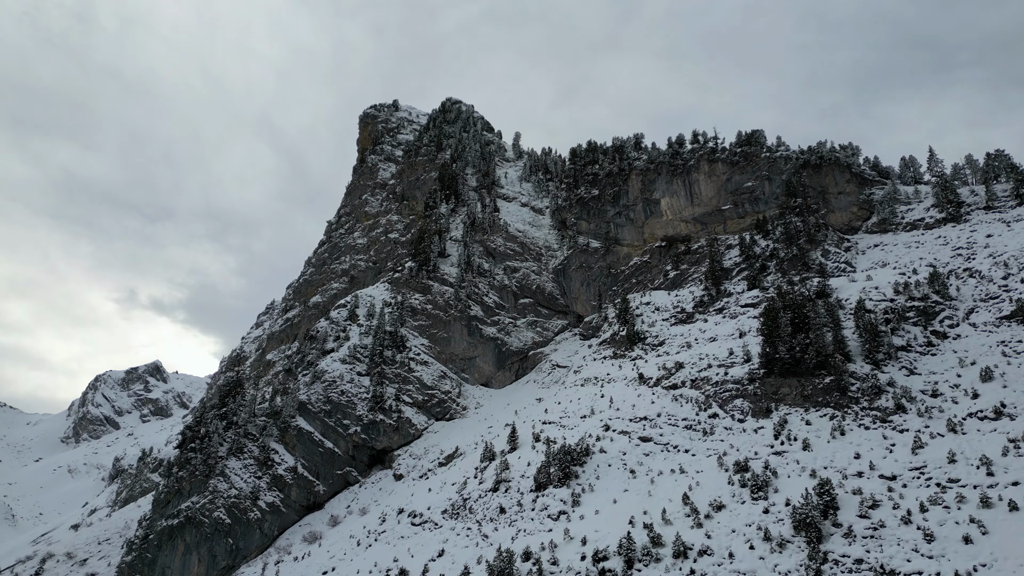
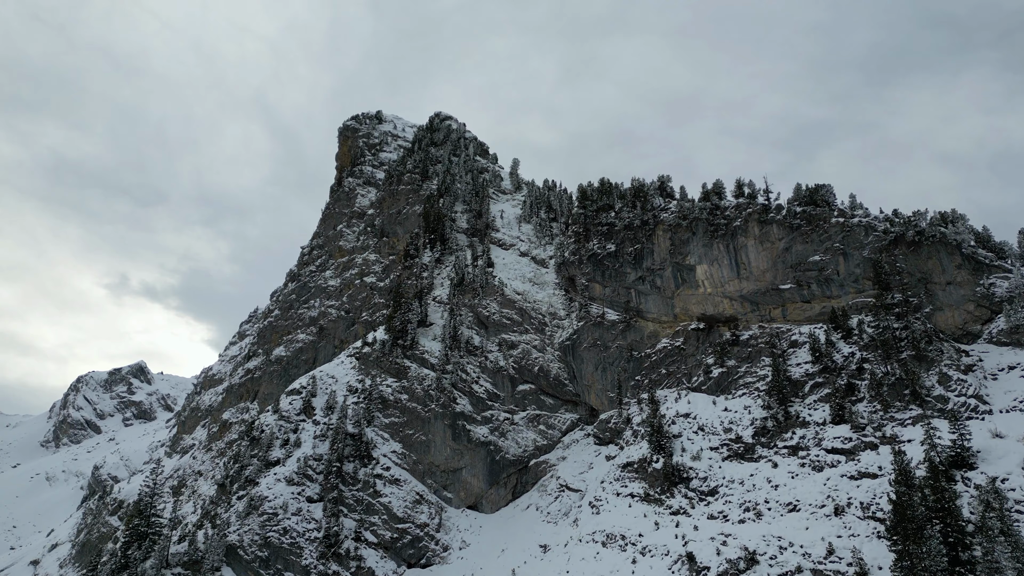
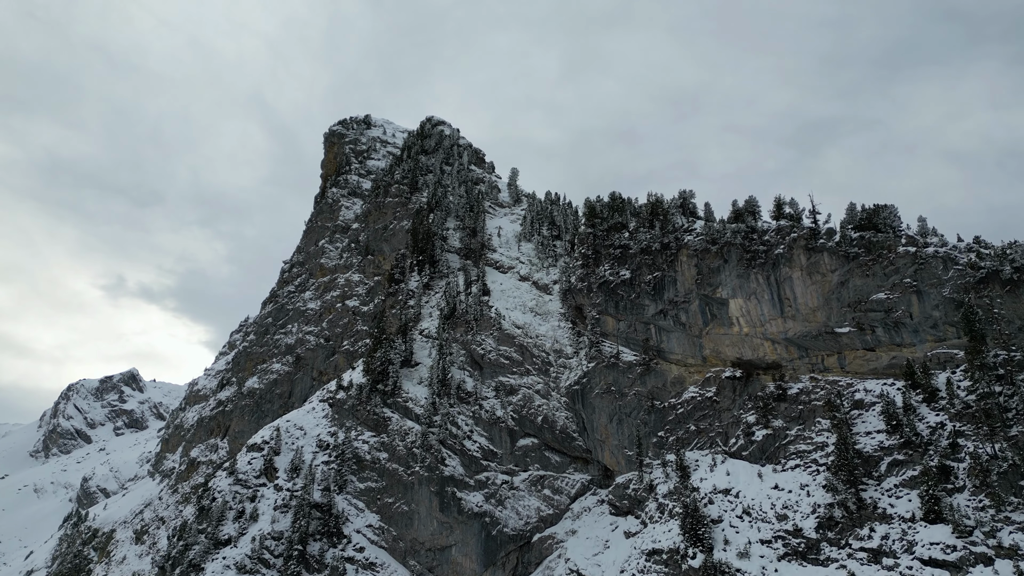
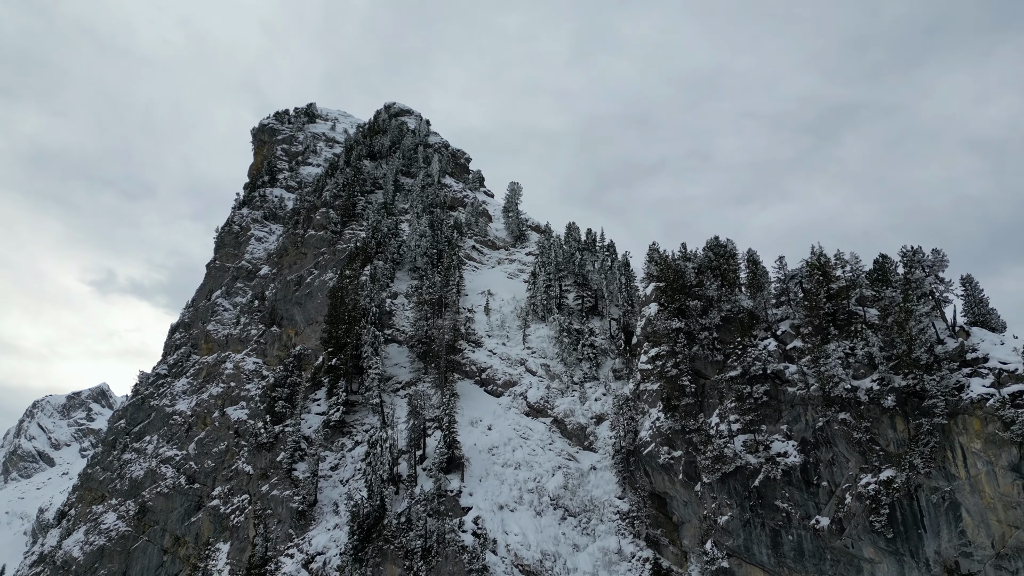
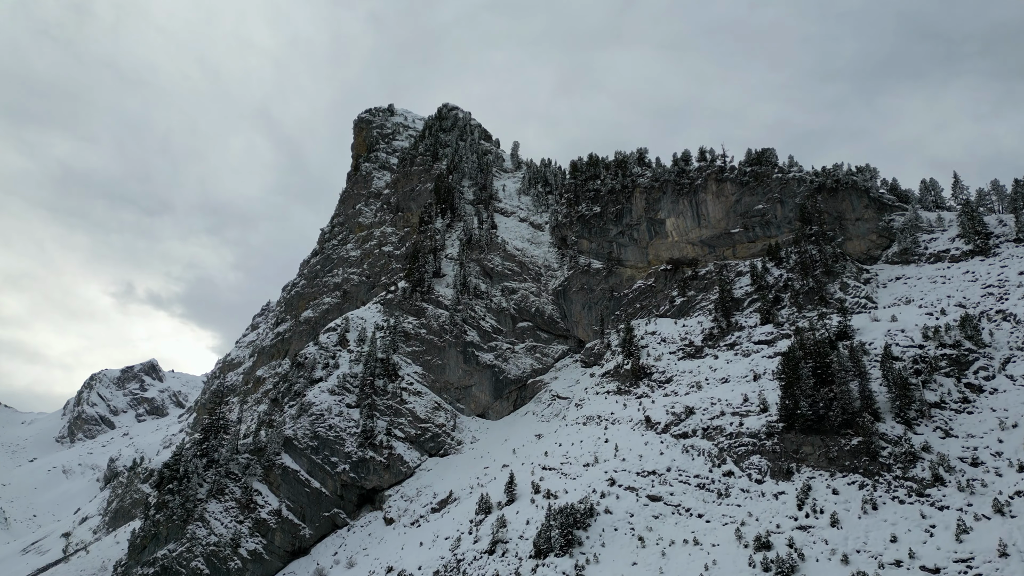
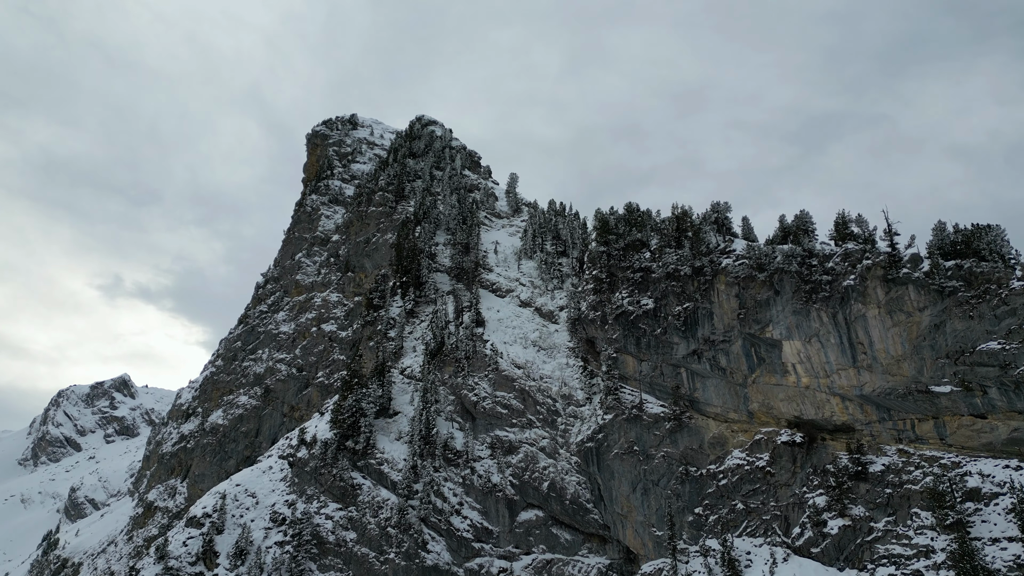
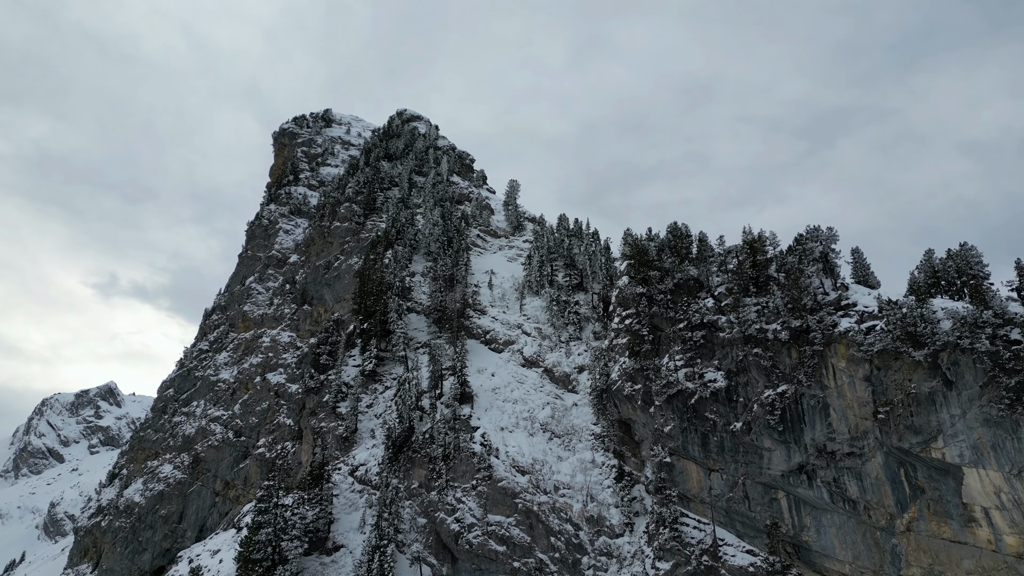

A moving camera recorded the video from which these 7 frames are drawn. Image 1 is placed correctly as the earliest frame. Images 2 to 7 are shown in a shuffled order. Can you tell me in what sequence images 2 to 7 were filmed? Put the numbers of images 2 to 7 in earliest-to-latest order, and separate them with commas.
5, 2, 3, 6, 7, 4
